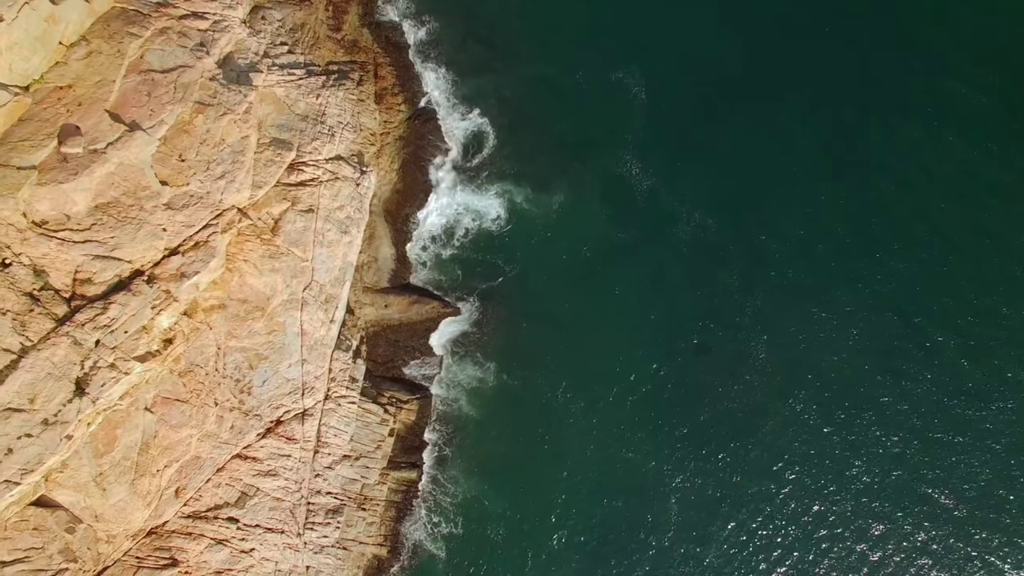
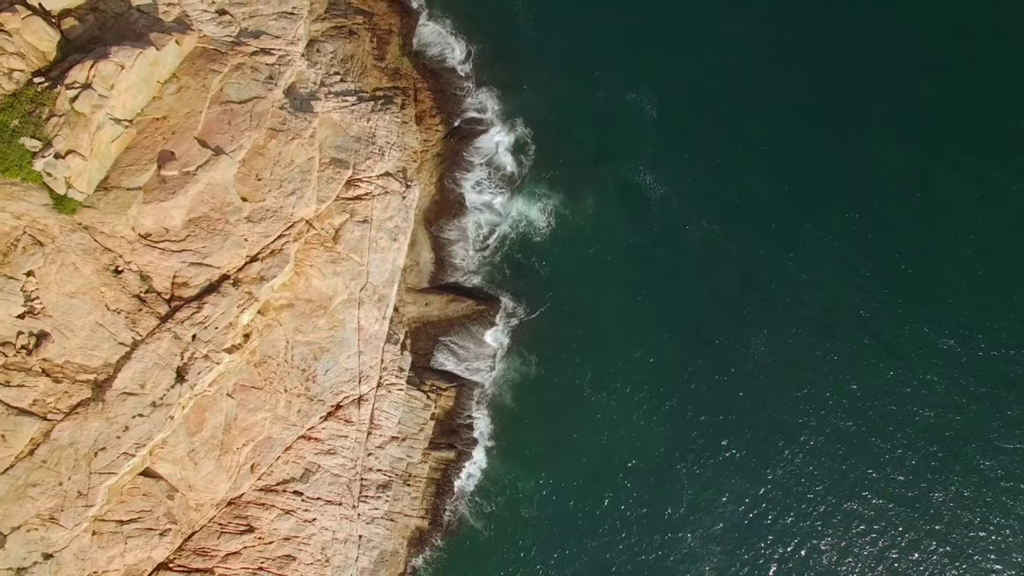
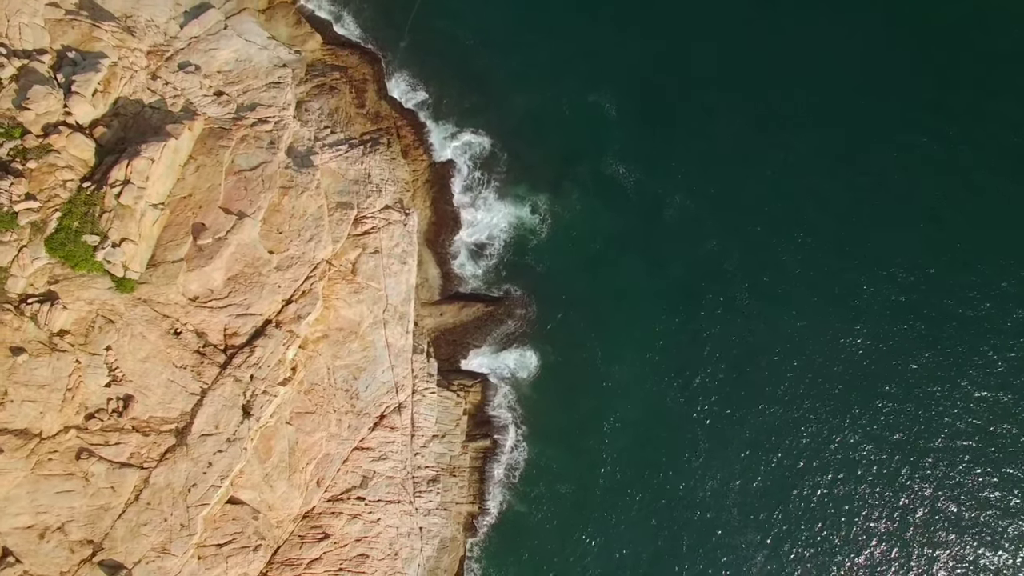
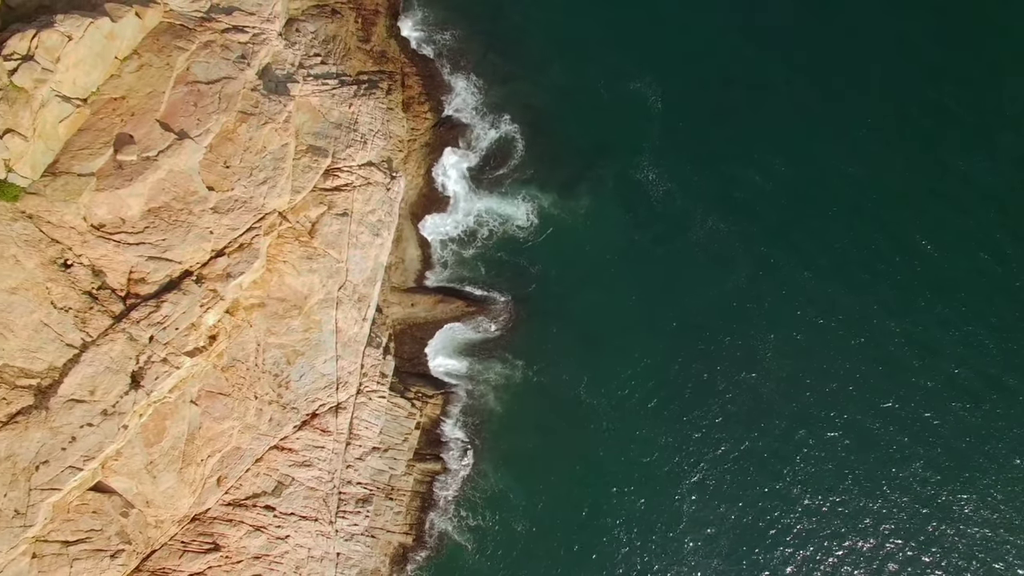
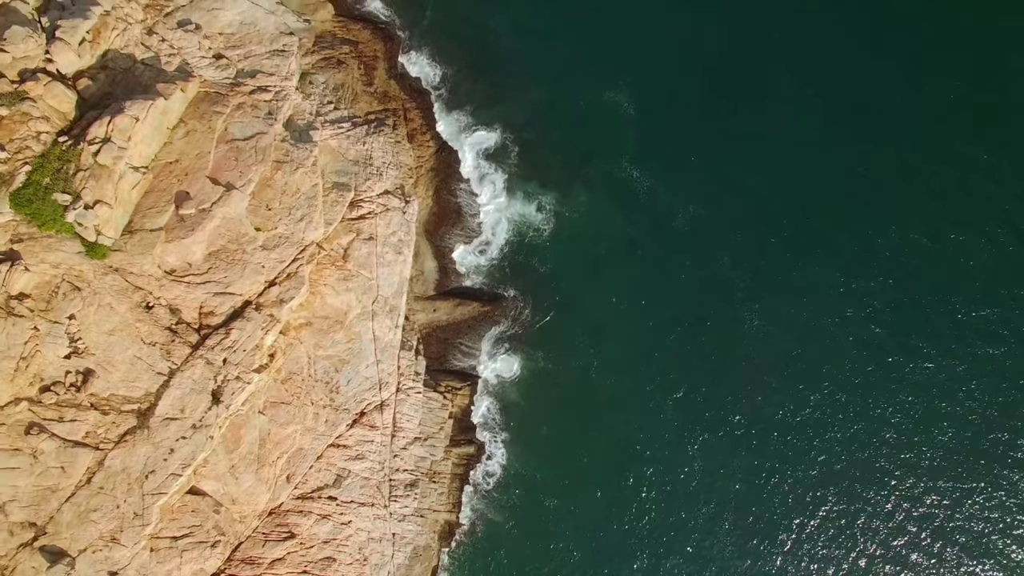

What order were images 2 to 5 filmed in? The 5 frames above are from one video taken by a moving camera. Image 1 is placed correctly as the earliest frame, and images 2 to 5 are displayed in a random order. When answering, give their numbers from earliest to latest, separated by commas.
4, 2, 5, 3
